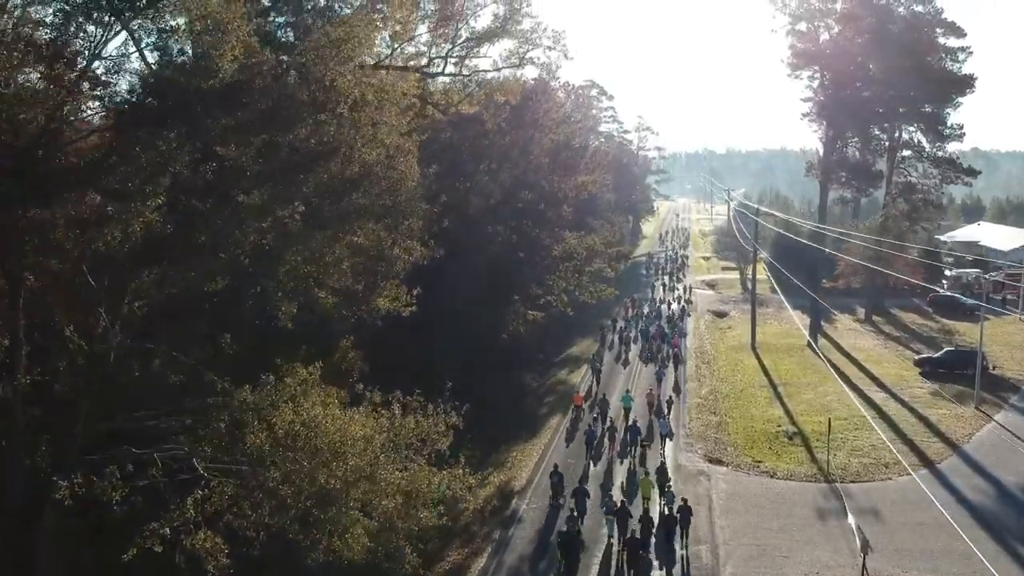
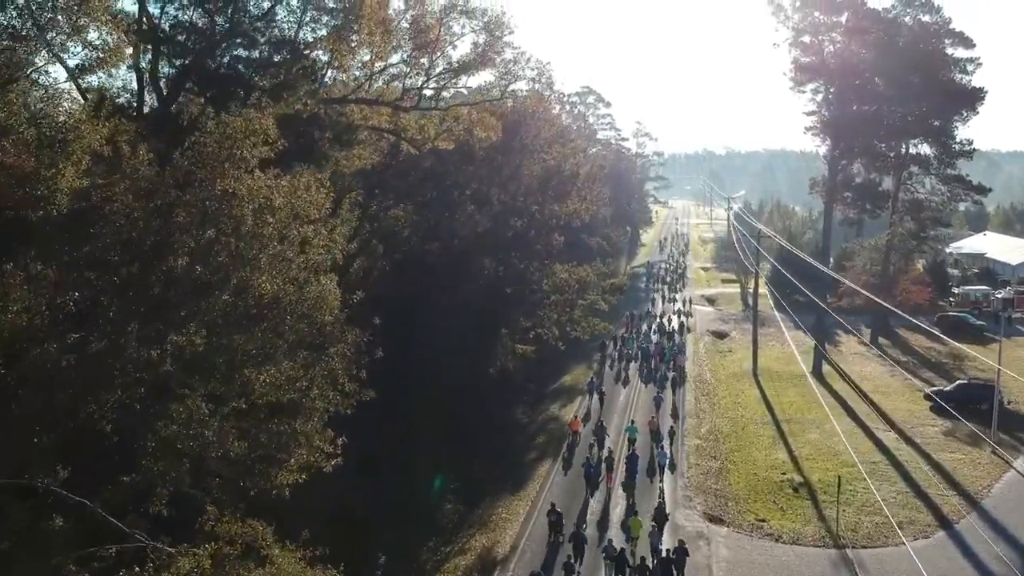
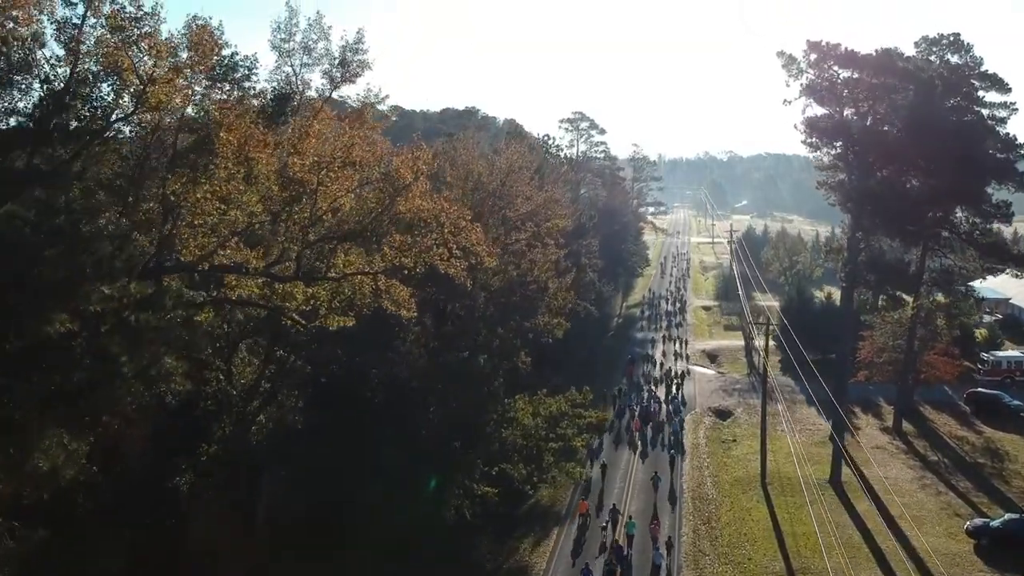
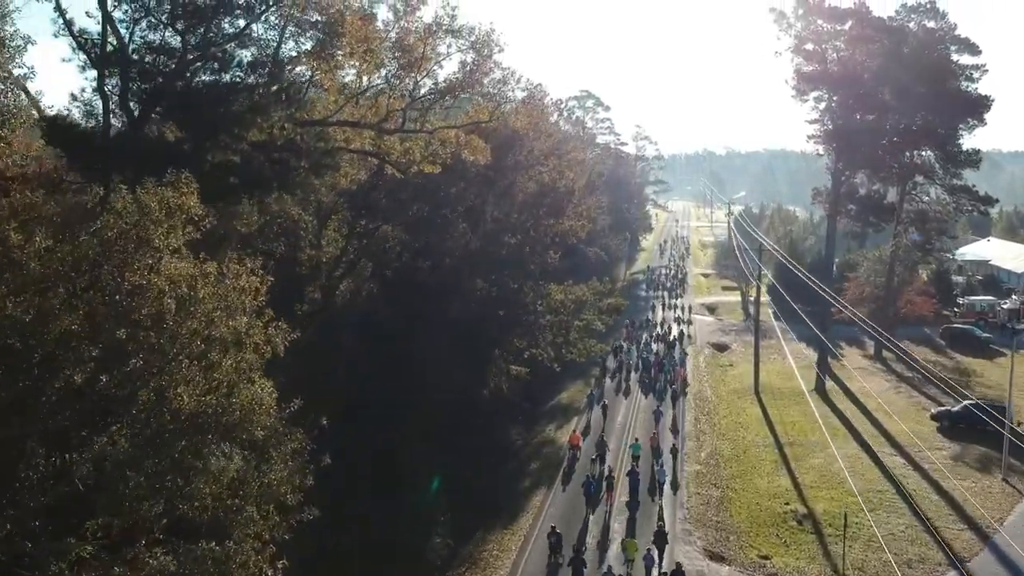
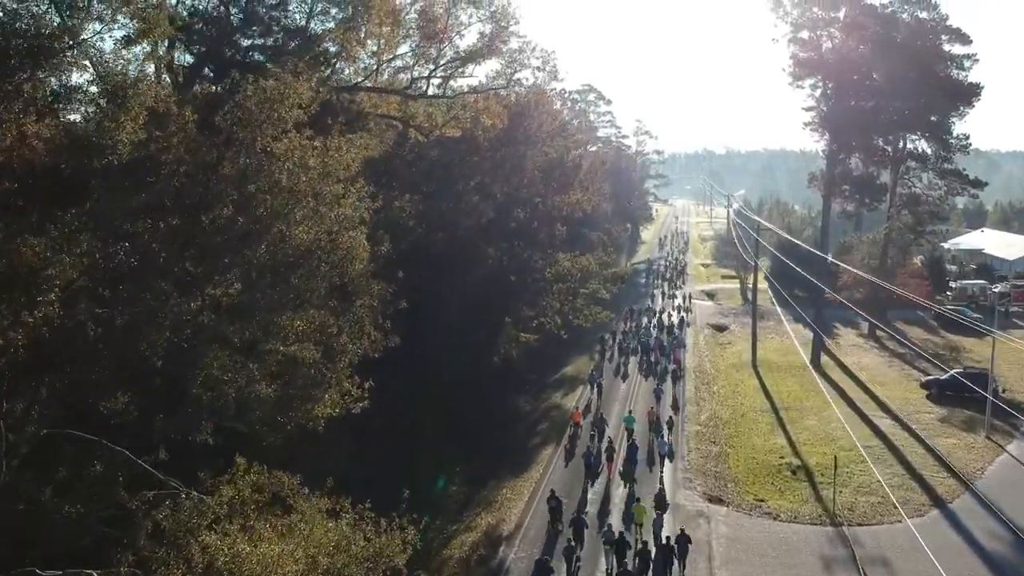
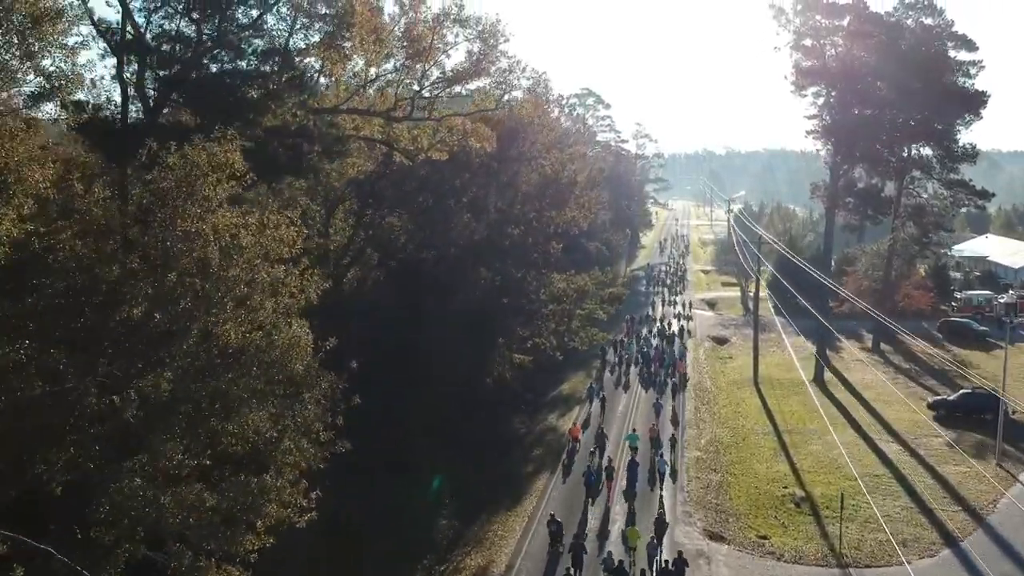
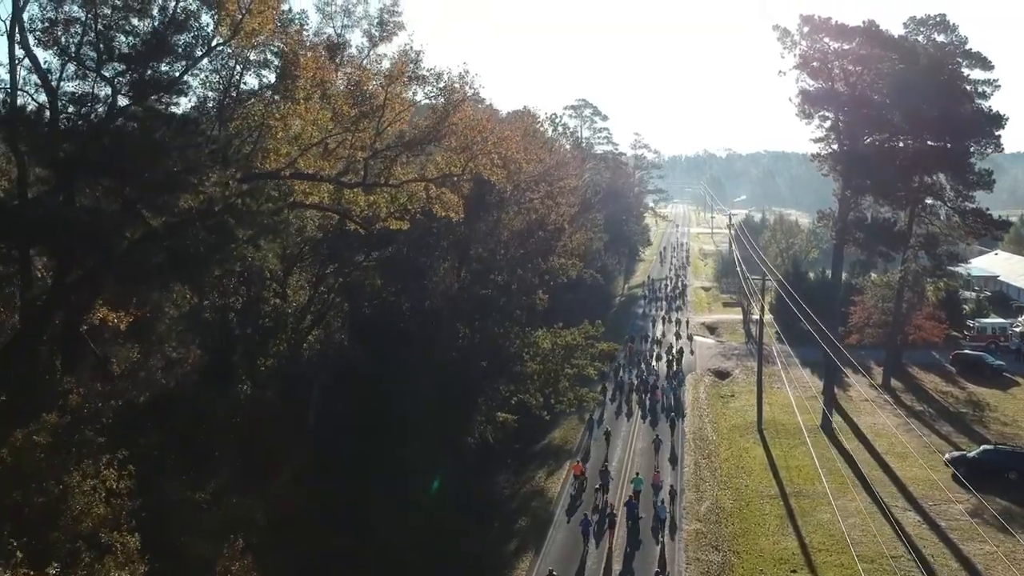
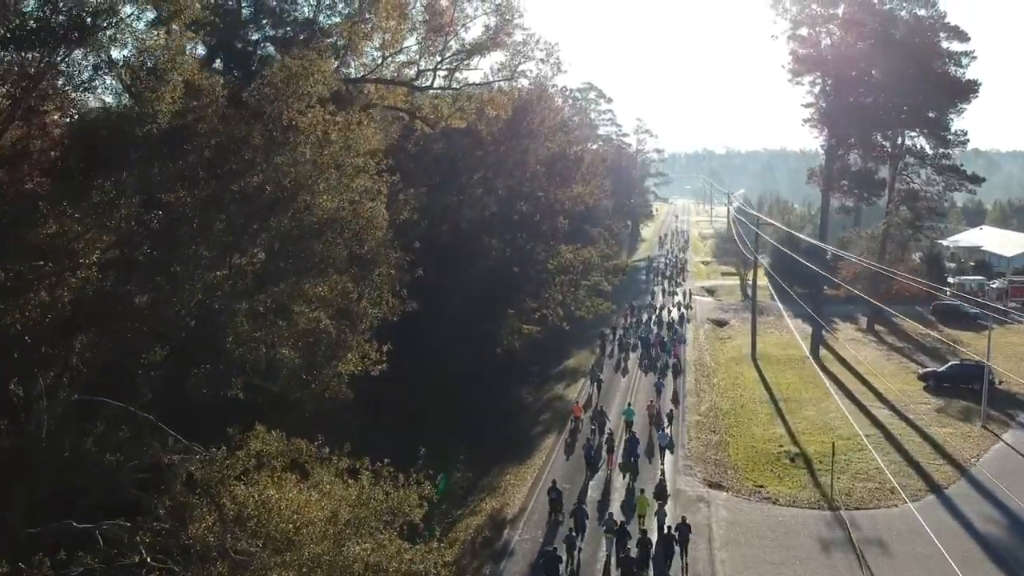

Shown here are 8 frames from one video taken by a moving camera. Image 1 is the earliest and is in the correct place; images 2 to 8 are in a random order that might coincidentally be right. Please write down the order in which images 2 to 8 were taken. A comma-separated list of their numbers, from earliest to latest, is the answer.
8, 5, 2, 6, 4, 7, 3
